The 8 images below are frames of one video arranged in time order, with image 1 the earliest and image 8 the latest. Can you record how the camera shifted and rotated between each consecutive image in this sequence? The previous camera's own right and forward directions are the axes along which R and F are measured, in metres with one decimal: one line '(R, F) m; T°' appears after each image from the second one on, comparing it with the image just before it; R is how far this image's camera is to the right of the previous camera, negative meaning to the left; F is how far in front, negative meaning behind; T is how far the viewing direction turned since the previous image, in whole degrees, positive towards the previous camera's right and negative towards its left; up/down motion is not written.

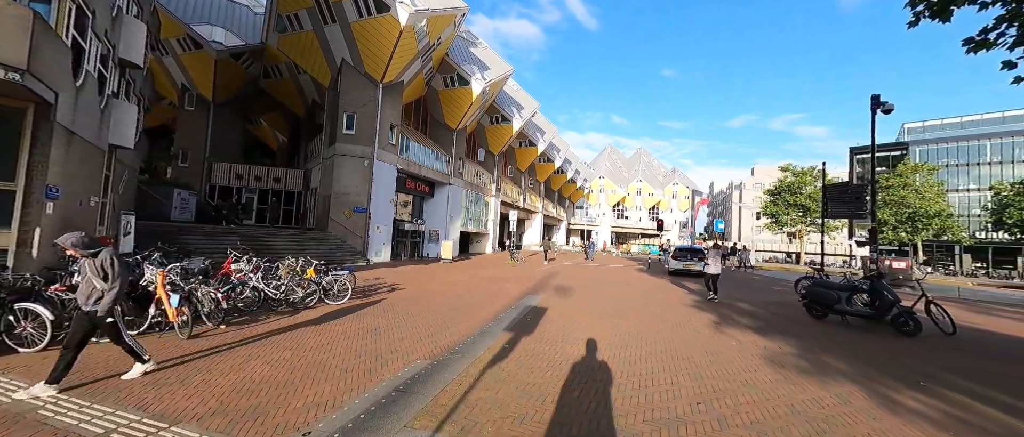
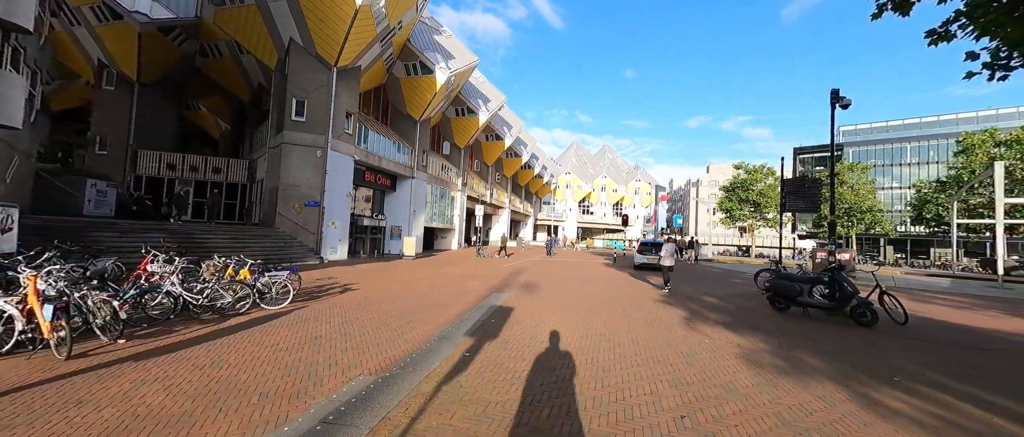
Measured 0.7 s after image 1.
(+0.1, +0.6) m; +6°
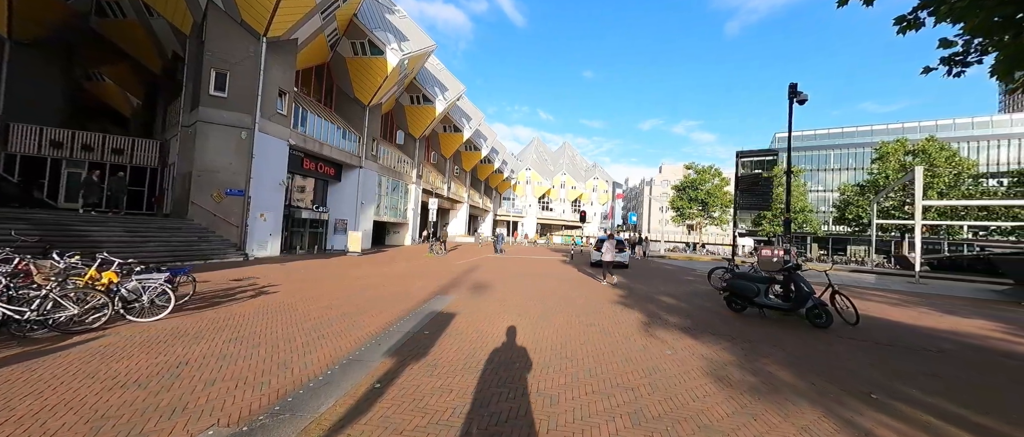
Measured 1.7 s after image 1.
(+0.3, +0.9) m; +7°
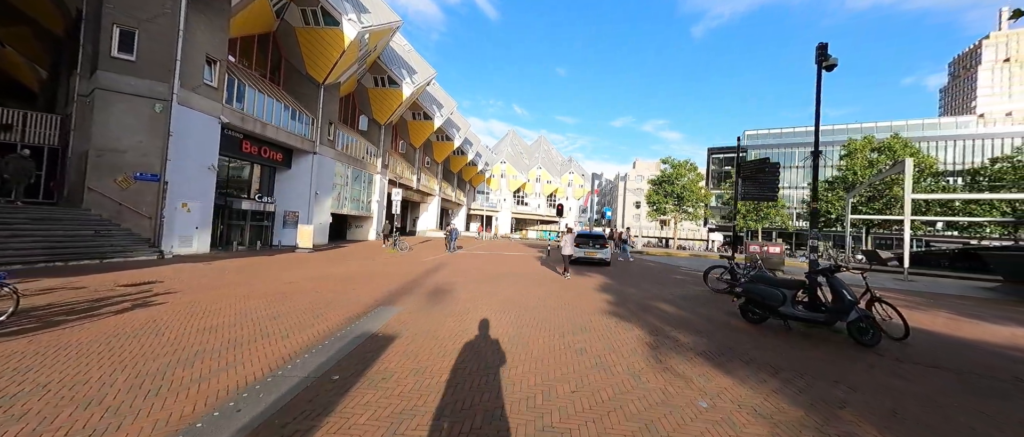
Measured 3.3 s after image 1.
(+0.2, +1.6) m; +4°
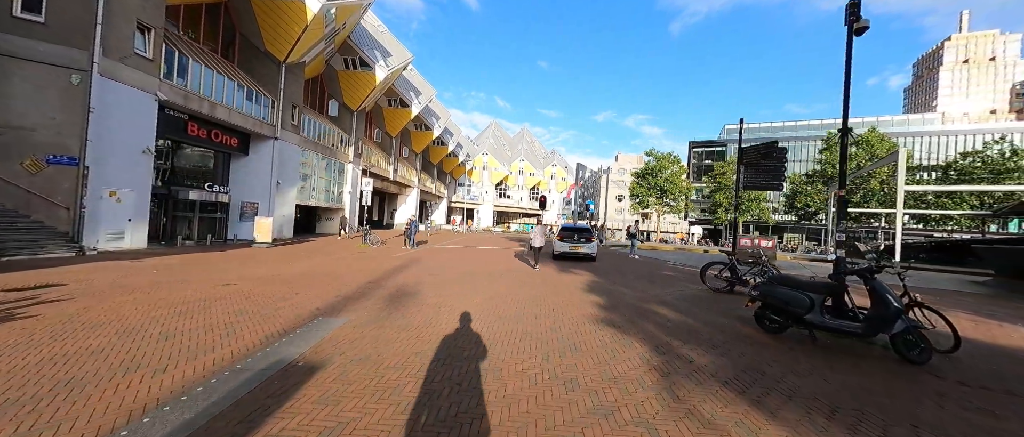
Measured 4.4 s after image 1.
(+0.1, +1.1) m; +3°
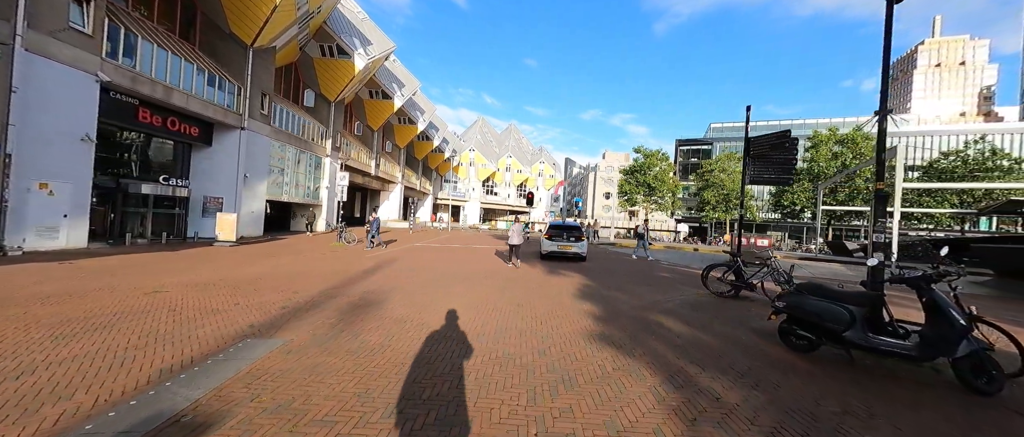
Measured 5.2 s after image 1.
(+0.1, +0.9) m; +2°
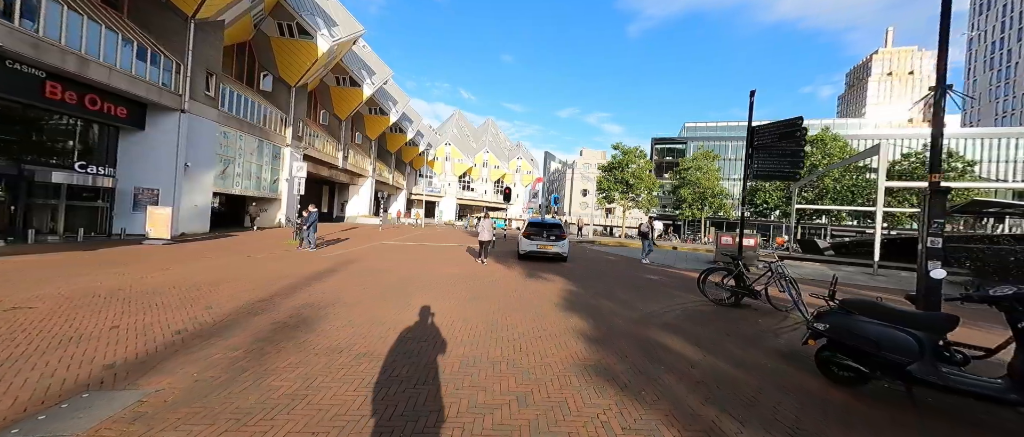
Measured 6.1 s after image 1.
(+0.1, +1.0) m; +4°
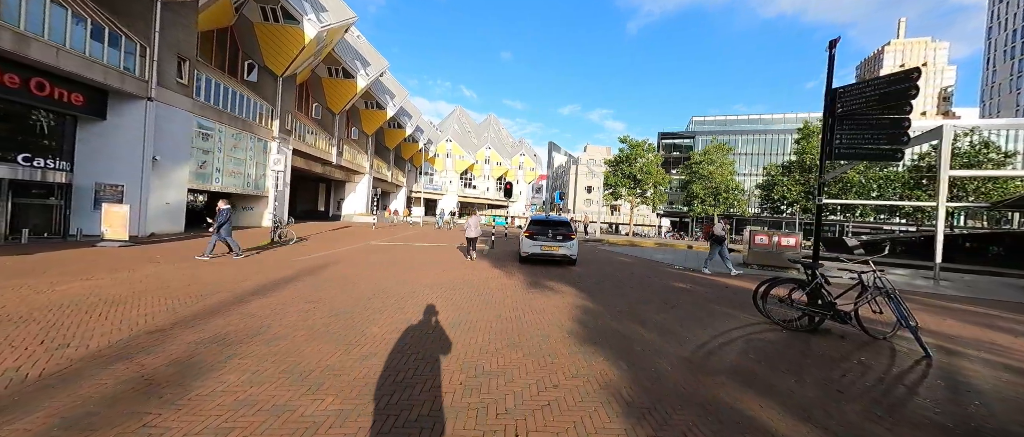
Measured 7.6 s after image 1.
(+0.1, +1.5) m; 0°
